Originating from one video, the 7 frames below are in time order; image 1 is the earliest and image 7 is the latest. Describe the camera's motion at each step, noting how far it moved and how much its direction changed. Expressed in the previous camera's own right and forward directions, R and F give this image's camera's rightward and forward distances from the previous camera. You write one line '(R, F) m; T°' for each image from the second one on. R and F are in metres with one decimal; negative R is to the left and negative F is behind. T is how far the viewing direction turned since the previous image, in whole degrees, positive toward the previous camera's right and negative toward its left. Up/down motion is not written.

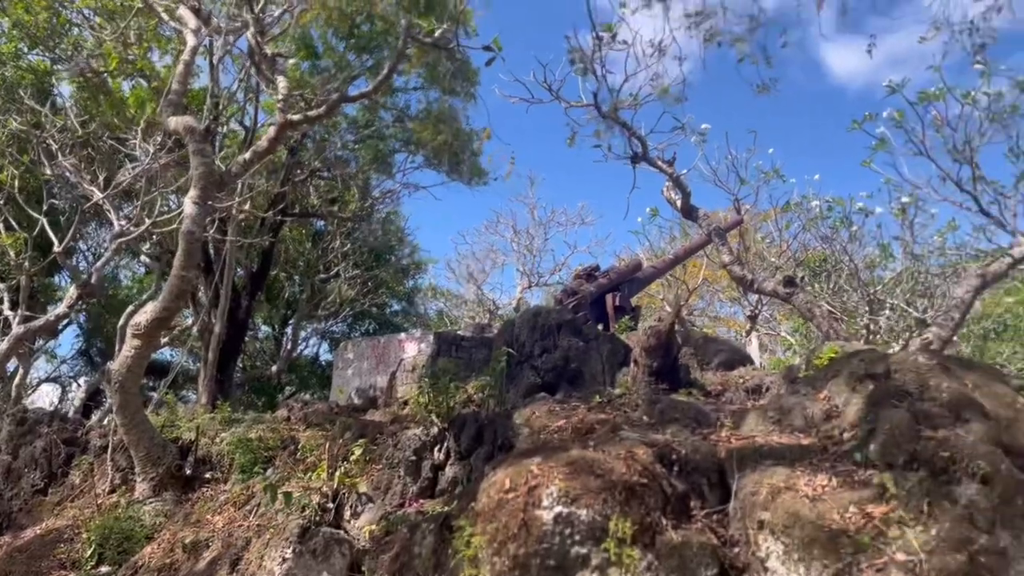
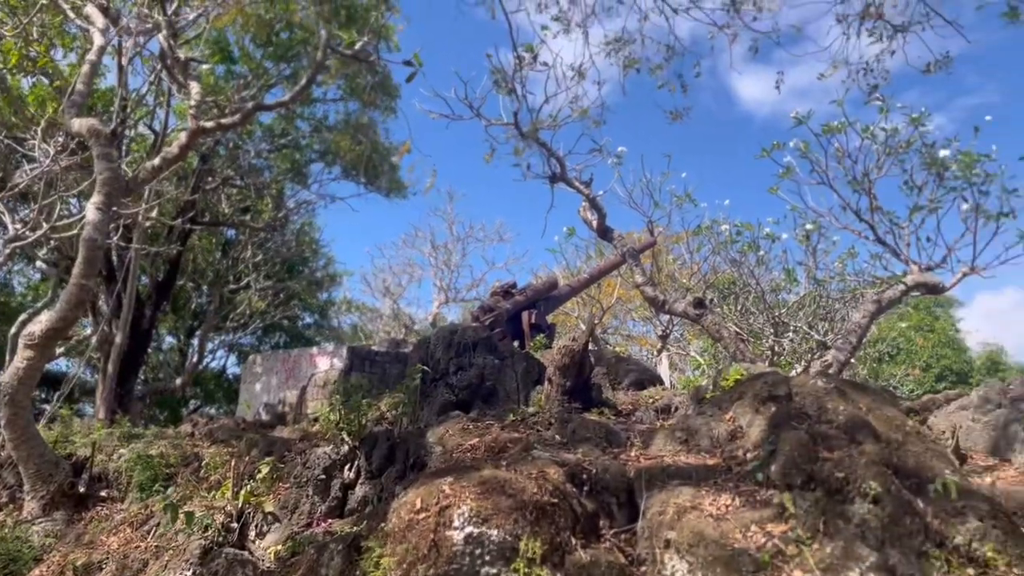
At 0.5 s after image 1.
(0.0, 0.0) m; +6°
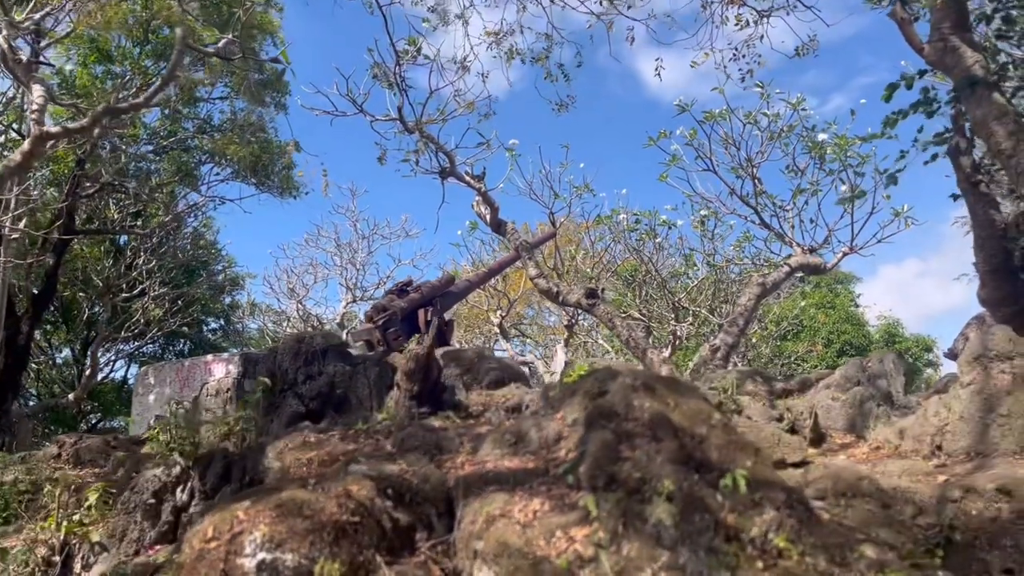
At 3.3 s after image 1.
(+0.6, +0.1) m; +5°
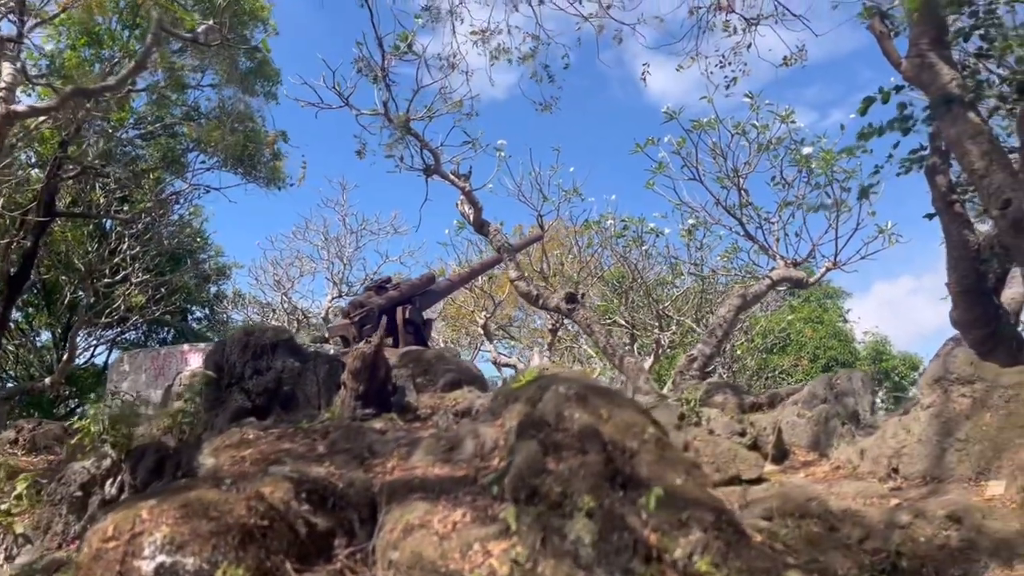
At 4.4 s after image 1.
(+0.3, +0.1) m; 0°
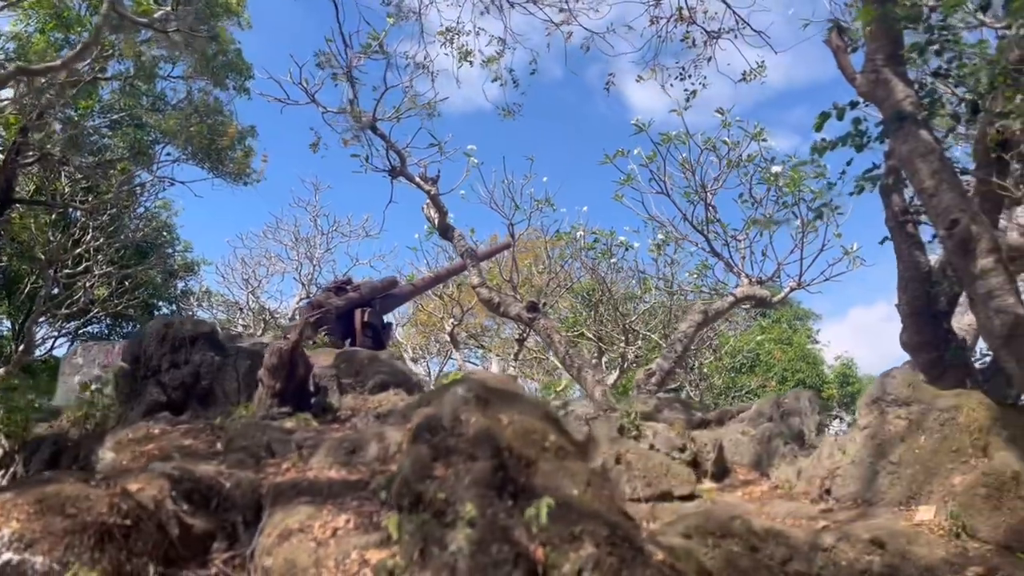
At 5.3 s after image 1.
(+0.3, +0.2) m; +1°
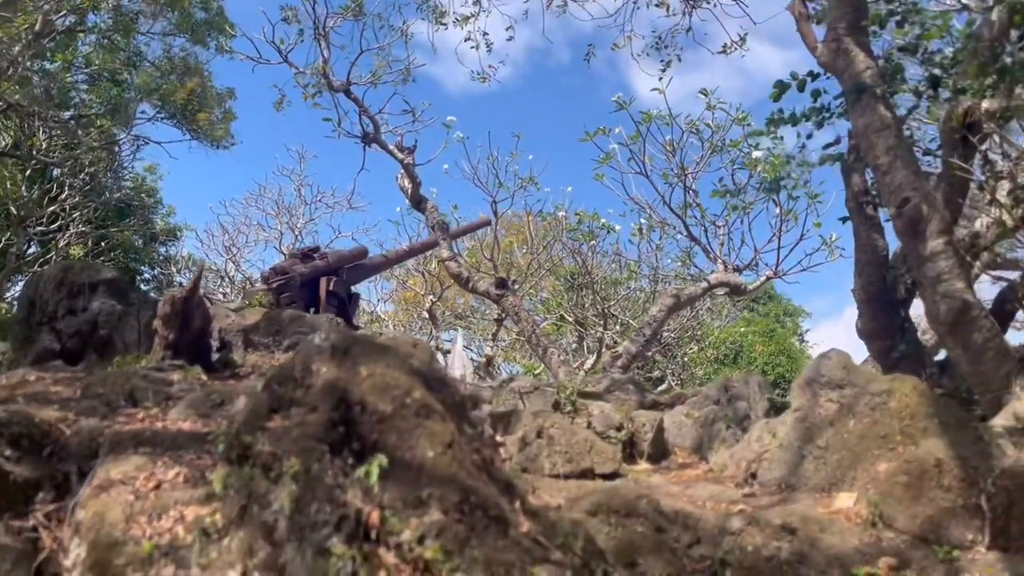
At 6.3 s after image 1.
(+0.5, +0.3) m; 0°
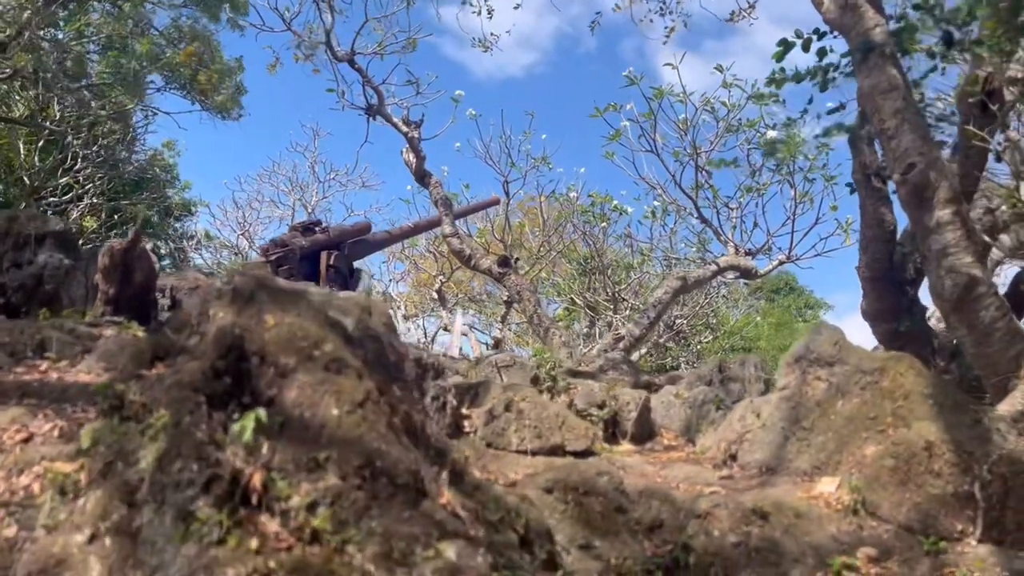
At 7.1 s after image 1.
(+0.3, +0.4) m; -1°
